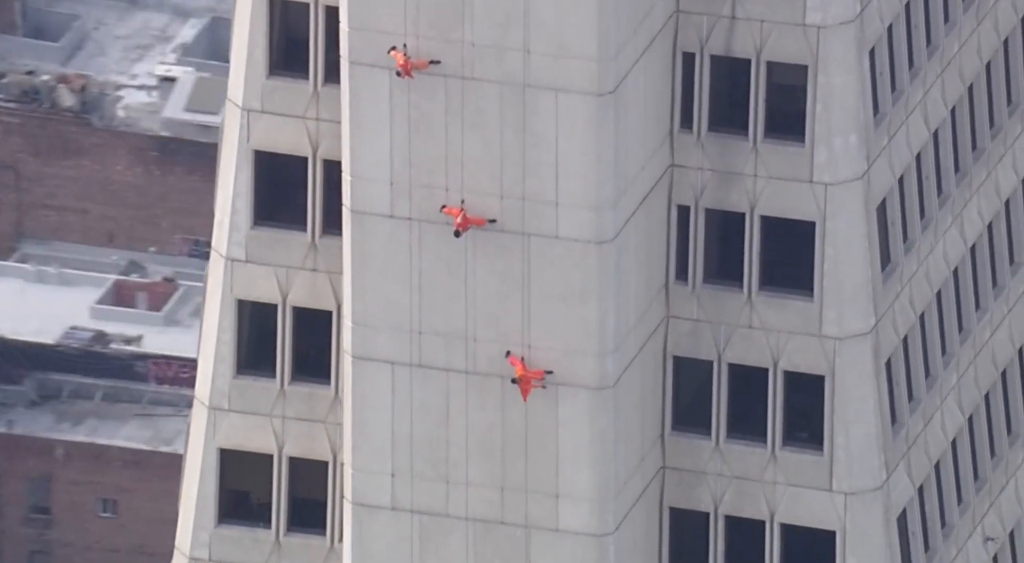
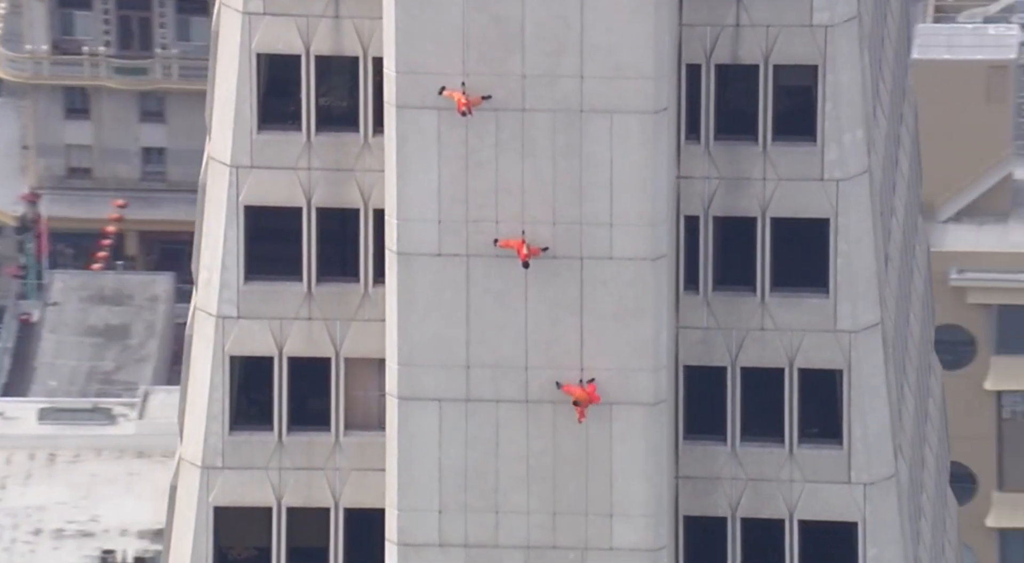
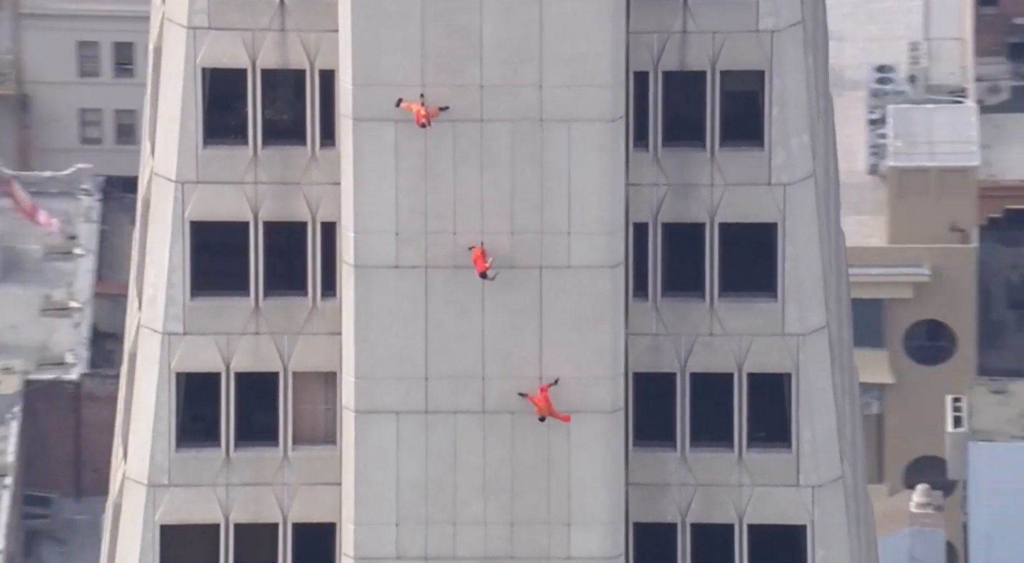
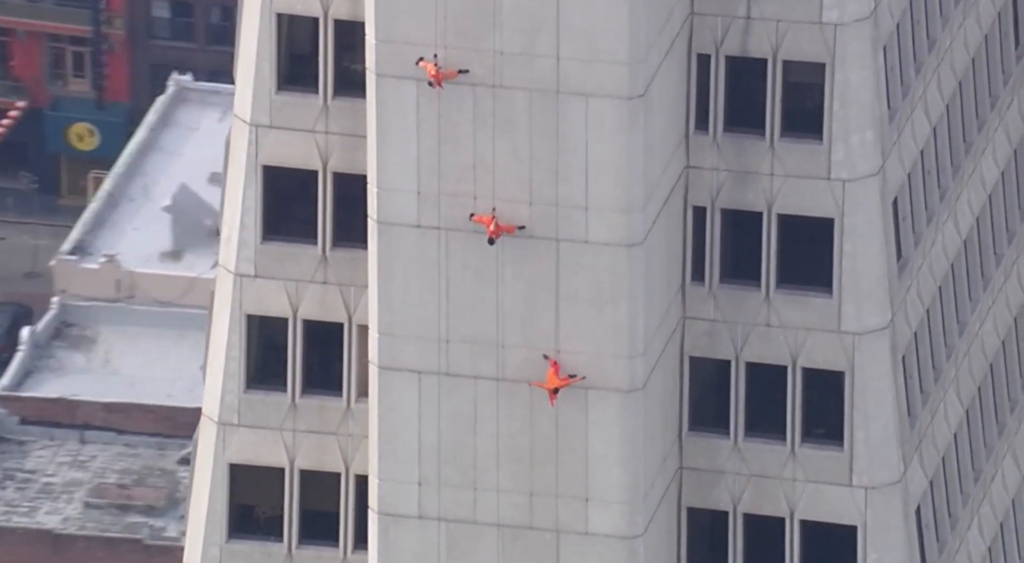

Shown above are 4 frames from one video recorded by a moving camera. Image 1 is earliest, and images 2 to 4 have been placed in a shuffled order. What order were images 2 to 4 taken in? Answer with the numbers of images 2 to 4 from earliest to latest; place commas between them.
4, 2, 3
